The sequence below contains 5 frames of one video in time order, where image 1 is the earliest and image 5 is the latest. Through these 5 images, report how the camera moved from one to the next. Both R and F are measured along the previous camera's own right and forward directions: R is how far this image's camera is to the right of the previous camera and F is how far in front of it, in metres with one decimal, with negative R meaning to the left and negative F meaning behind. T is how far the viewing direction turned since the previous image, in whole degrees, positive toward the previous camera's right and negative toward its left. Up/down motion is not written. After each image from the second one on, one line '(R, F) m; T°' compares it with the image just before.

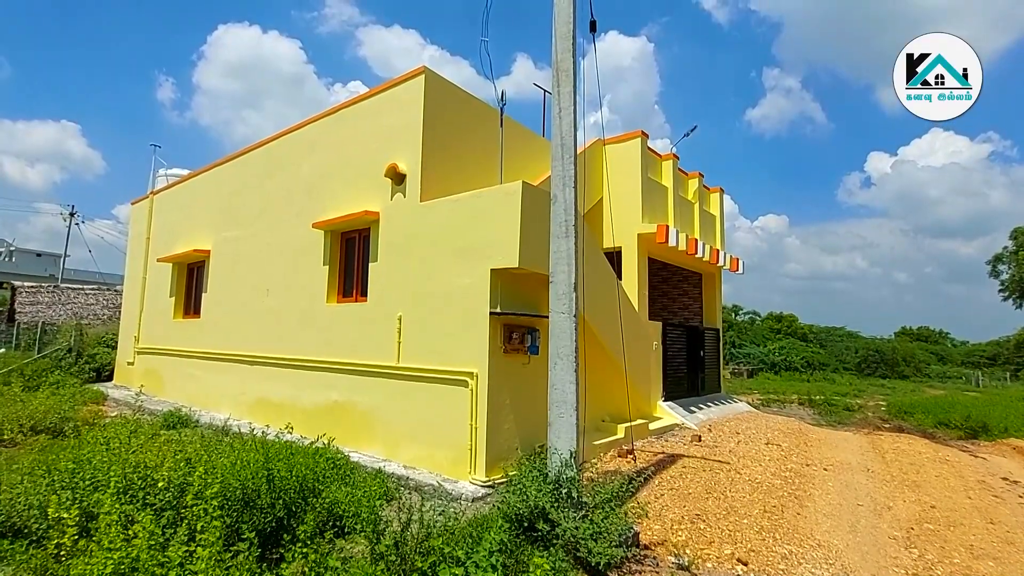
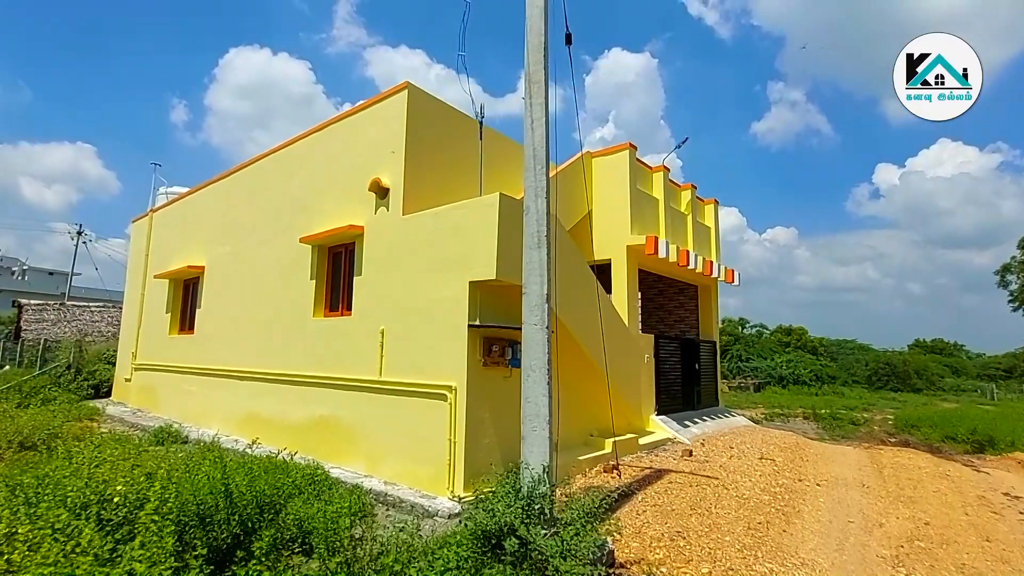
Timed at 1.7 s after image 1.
(+0.4, +0.1) m; -1°
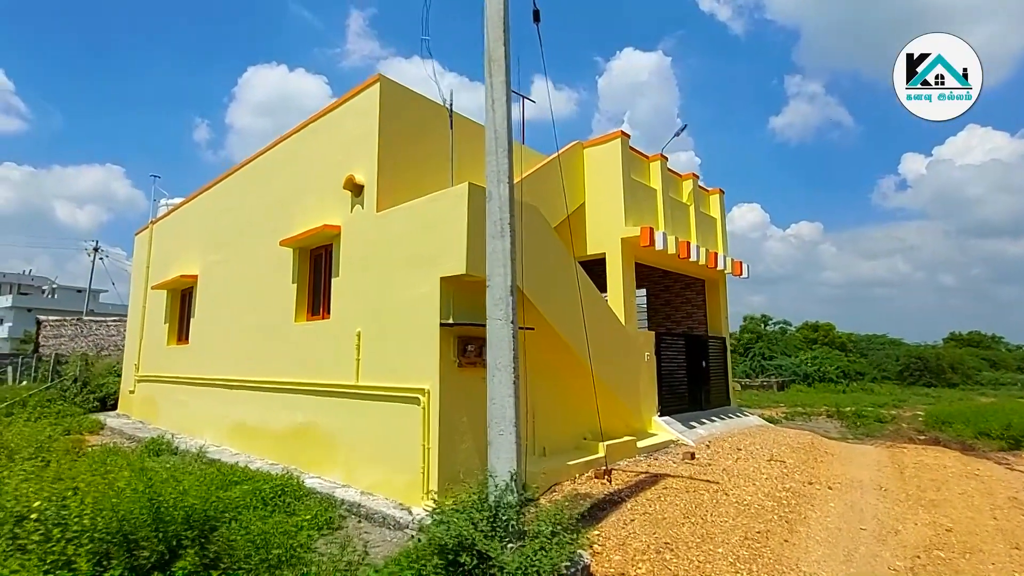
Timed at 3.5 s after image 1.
(+0.5, +0.4) m; -2°
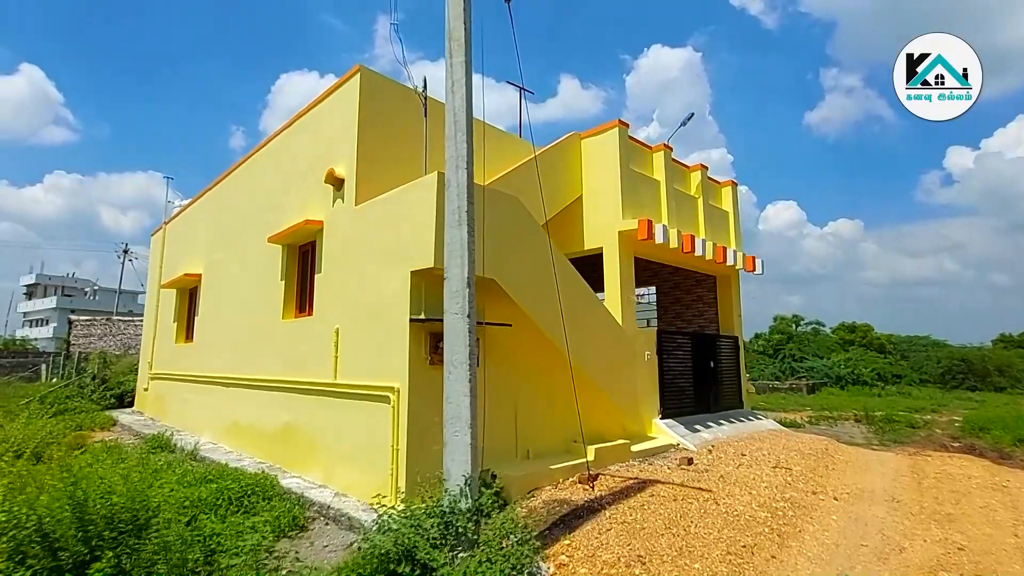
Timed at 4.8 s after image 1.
(+0.6, +0.3) m; -3°
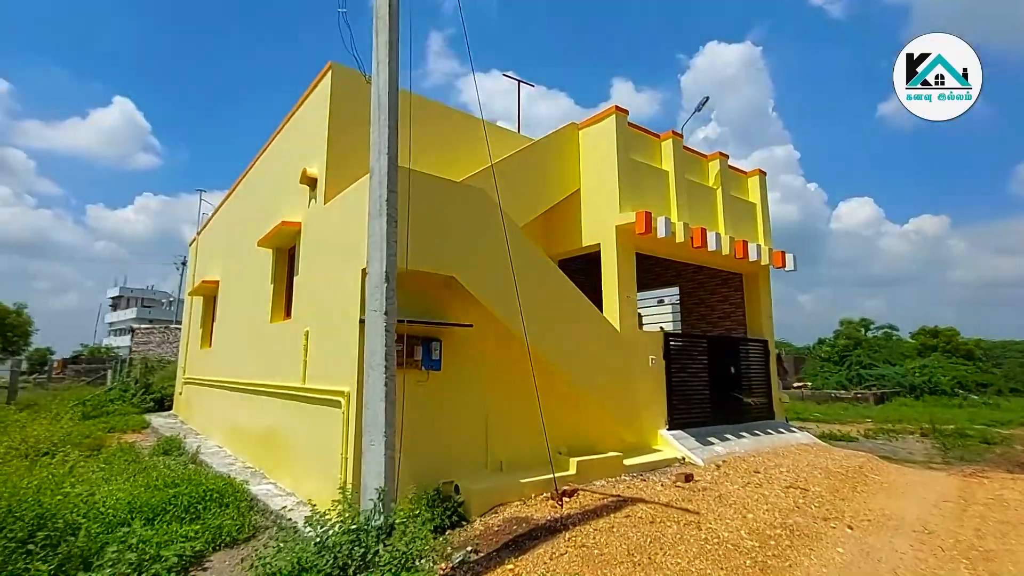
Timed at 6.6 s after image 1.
(+1.0, +0.5) m; -6°
